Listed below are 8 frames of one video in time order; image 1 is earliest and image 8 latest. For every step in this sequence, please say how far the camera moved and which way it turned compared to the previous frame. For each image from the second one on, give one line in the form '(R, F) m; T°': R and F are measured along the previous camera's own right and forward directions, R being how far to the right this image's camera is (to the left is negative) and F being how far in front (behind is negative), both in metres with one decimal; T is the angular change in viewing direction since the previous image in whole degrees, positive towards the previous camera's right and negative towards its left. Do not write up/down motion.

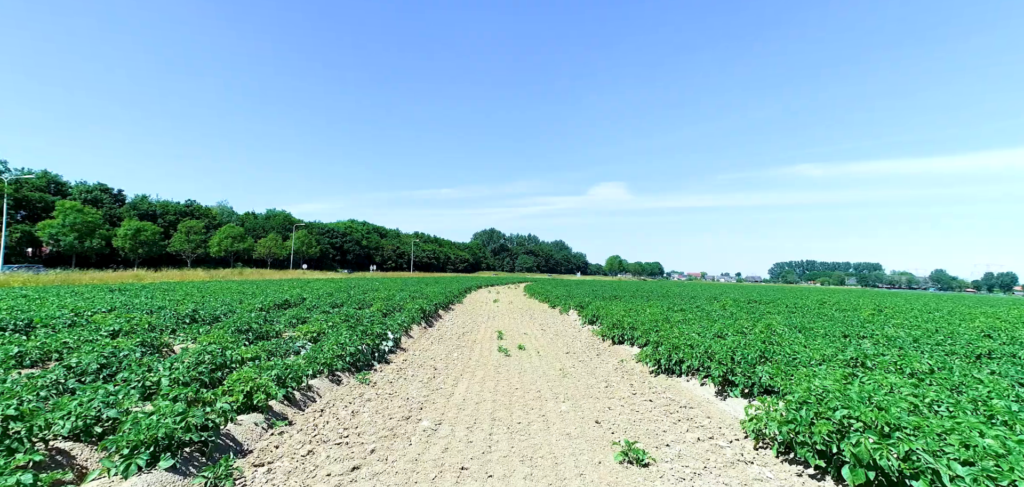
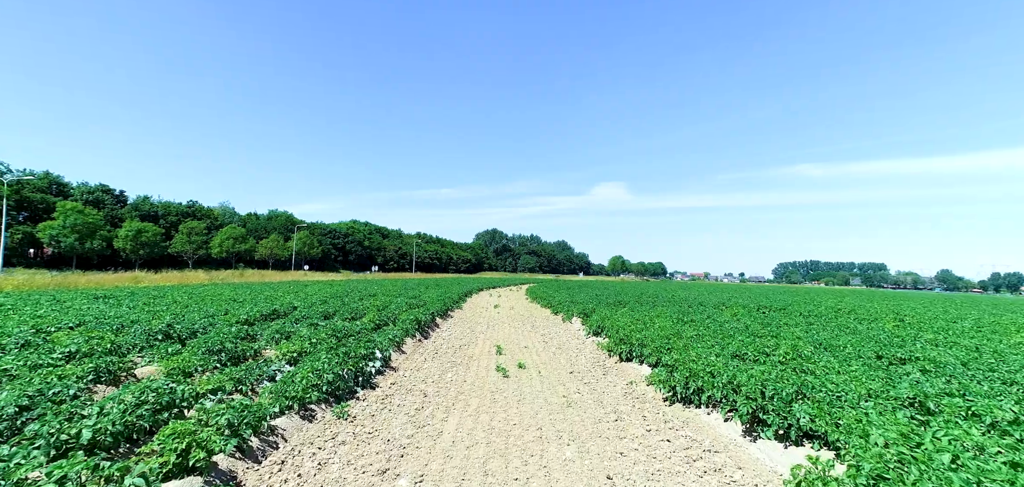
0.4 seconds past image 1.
(+0.1, +0.8) m; 0°
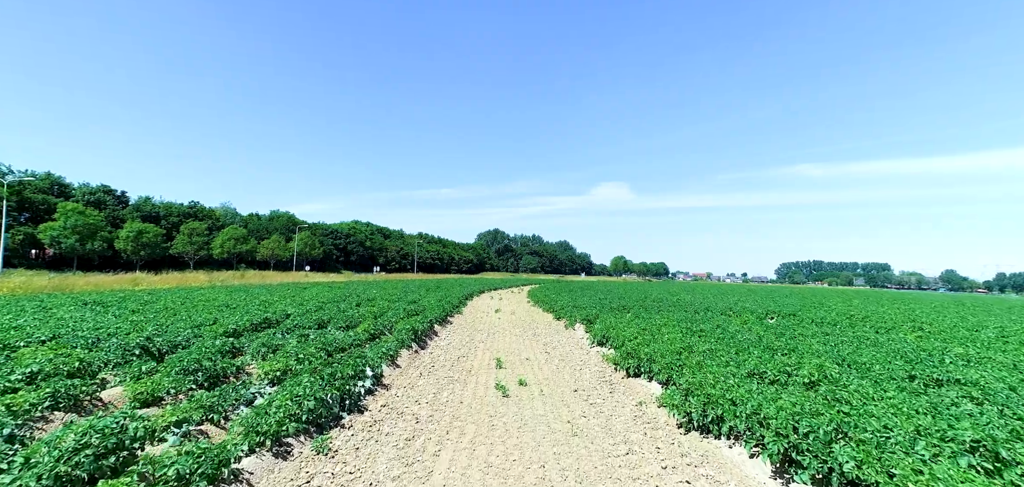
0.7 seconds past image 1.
(0.0, +0.6) m; 0°
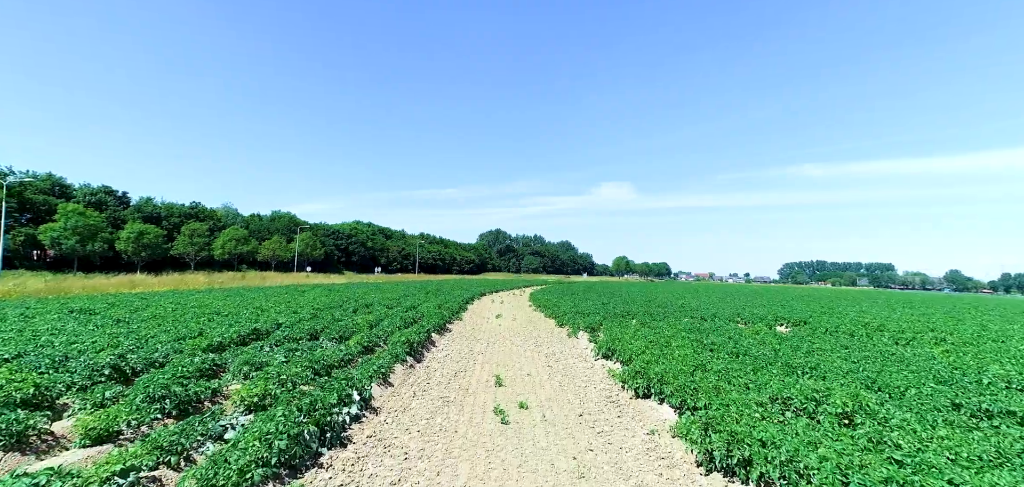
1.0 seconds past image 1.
(0.0, +0.7) m; 0°
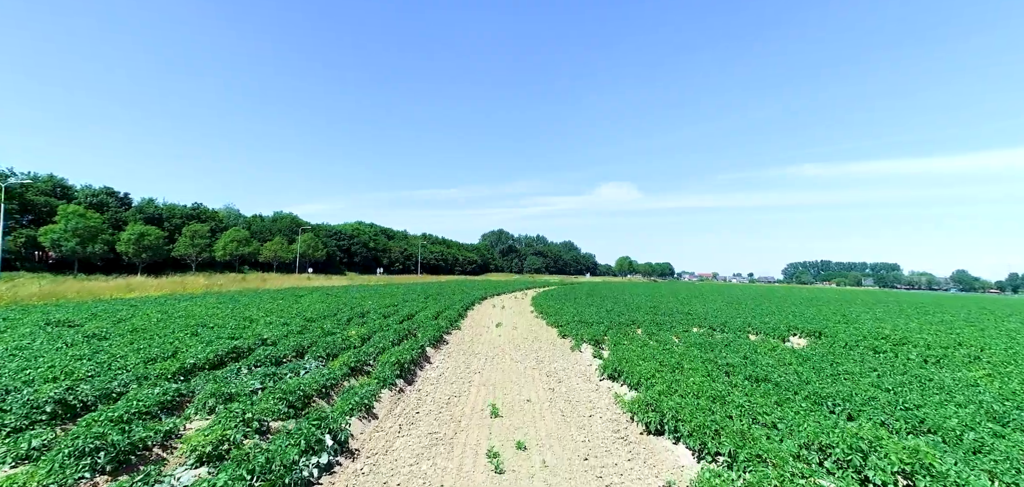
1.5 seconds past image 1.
(+0.1, +1.0) m; 0°
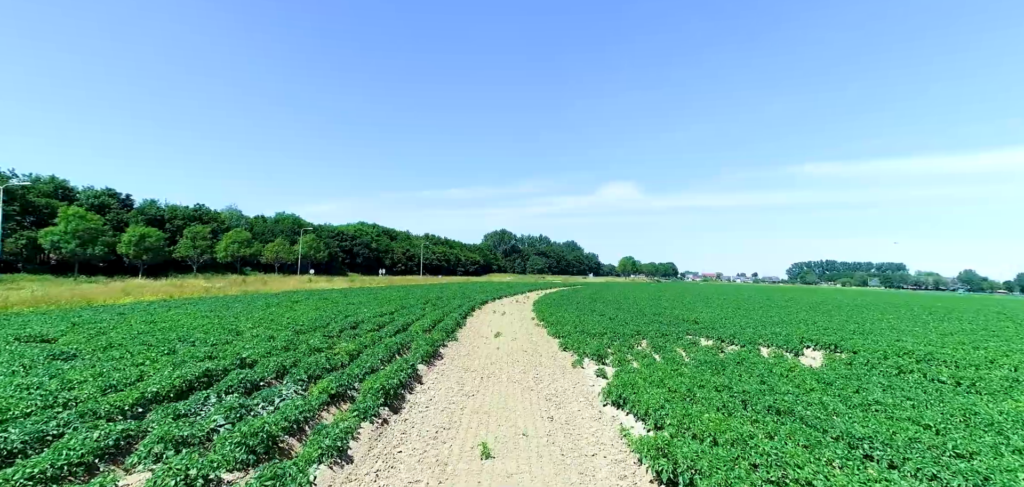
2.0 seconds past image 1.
(+0.2, +1.0) m; 0°
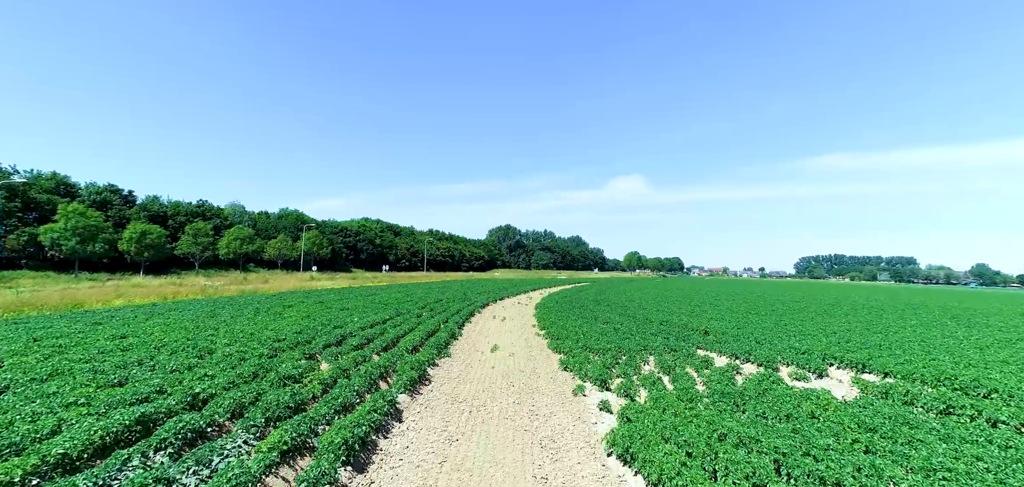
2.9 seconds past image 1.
(+0.4, +1.8) m; -1°
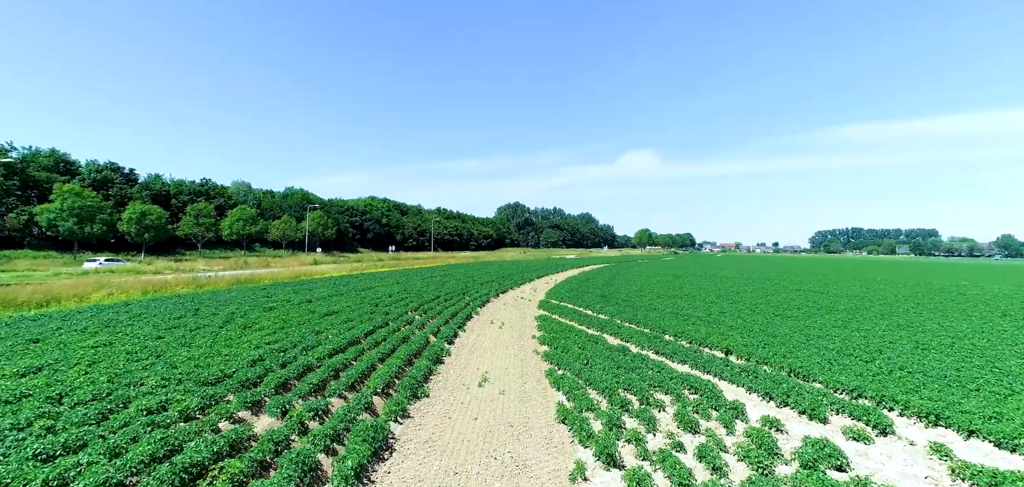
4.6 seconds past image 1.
(+0.8, +3.9) m; -1°
